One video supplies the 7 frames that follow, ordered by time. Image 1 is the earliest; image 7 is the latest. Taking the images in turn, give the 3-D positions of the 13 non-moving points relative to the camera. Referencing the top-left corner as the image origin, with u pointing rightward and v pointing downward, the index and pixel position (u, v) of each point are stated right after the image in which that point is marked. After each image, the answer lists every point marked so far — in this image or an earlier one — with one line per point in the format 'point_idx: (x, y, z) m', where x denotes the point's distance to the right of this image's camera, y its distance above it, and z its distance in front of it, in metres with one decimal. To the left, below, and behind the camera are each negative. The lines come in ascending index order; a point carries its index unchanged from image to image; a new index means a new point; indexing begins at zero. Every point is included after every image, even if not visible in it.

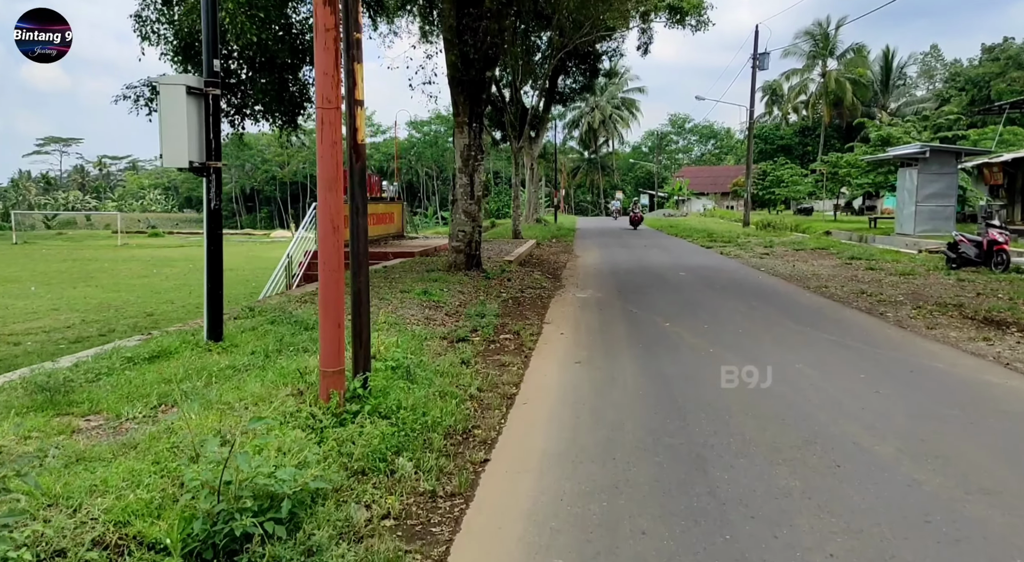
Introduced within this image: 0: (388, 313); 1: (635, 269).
0: (-1.3, -0.3, +7.1) m
1: (+2.6, +0.3, +14.8) m
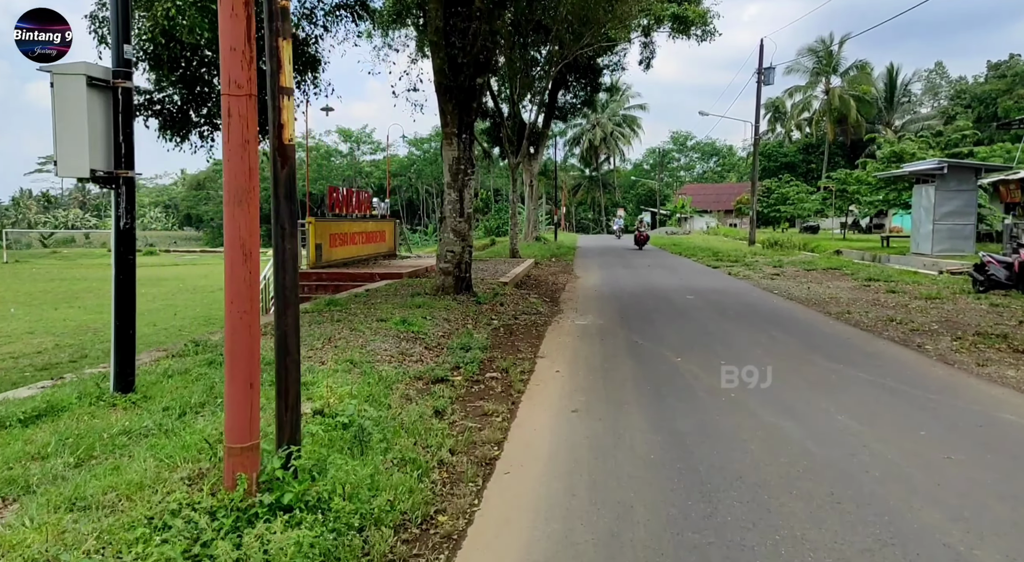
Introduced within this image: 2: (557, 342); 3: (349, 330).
0: (-1.4, -0.6, +6.2) m
1: (+2.5, -0.2, +13.8) m
2: (+0.5, -0.7, +8.1) m
3: (-1.7, -0.5, +7.1) m
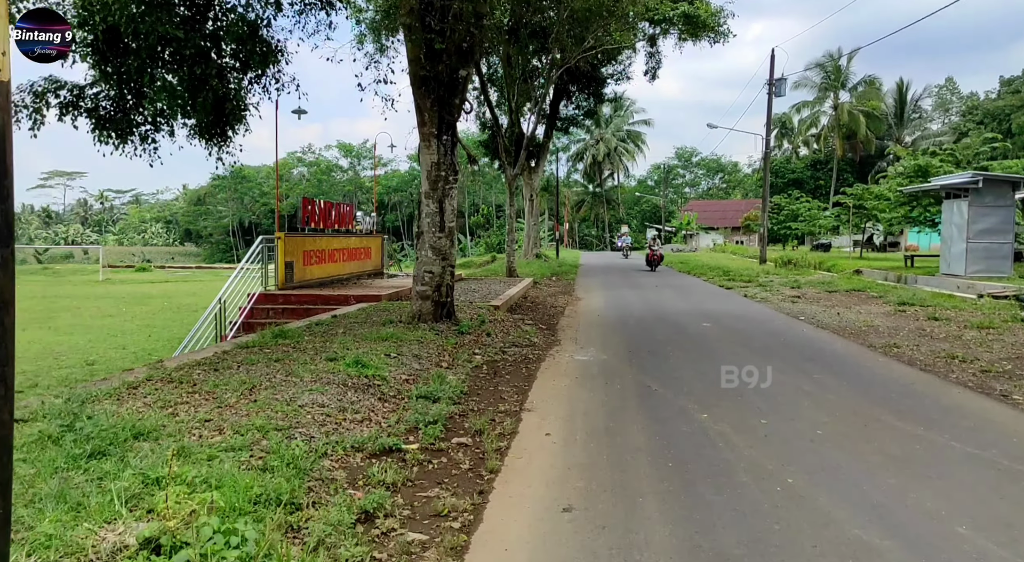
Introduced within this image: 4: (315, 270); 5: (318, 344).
0: (-1.5, -0.8, +4.6) m
1: (+2.4, -0.6, +12.3) m
2: (+0.4, -1.0, +6.5) m
3: (-1.8, -0.7, +5.6) m
4: (-3.9, +0.2, +13.7) m
5: (-1.9, -0.6, +6.9) m
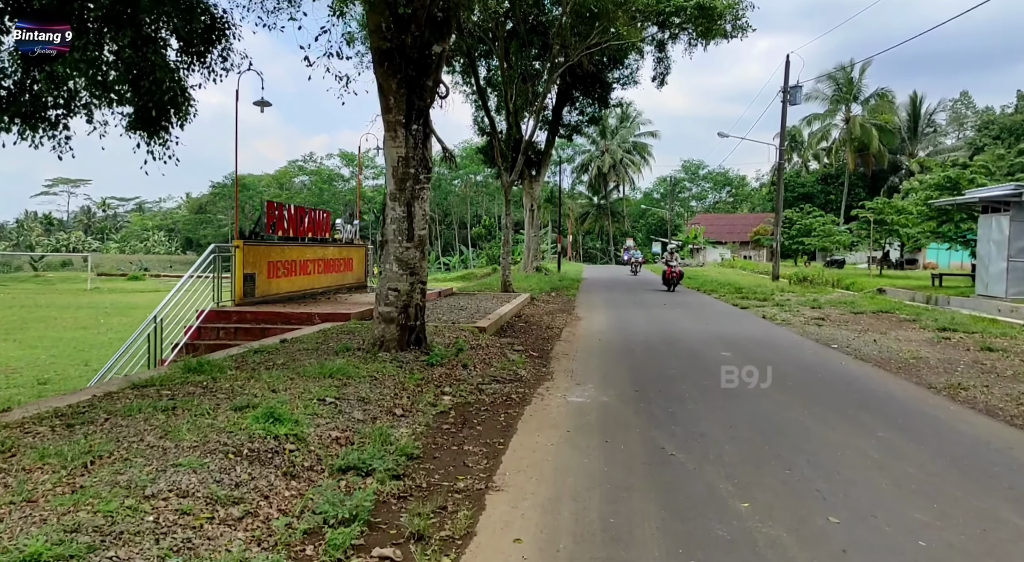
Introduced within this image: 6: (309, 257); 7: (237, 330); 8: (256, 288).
0: (-1.8, -1.0, +3.1) m
1: (+2.2, -0.9, +10.7) m
2: (+0.2, -1.2, +5.0) m
3: (-2.0, -0.9, +4.0) m
4: (-4.0, 0.0, +12.2) m
5: (-2.1, -0.8, +5.4) m
6: (-3.9, +0.4, +13.4) m
7: (-3.9, -0.7, +9.8) m
8: (-4.1, -0.1, +11.3) m
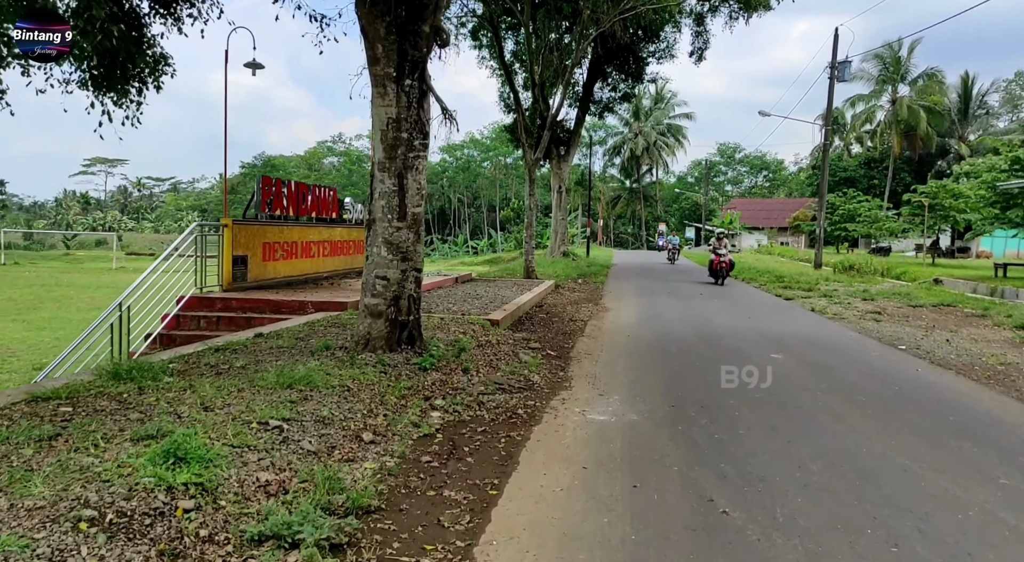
0: (-1.8, -0.9, +1.9) m
1: (+2.4, -0.7, +9.4) m
2: (+0.1, -1.1, +3.8) m
3: (-2.1, -0.8, +2.9) m
4: (-3.7, +0.2, +11.1) m
5: (-2.1, -0.7, +4.2) m
6: (-3.6, +0.7, +12.3) m
7: (-3.7, -0.5, +8.7) m
8: (-3.9, +0.1, +10.2) m
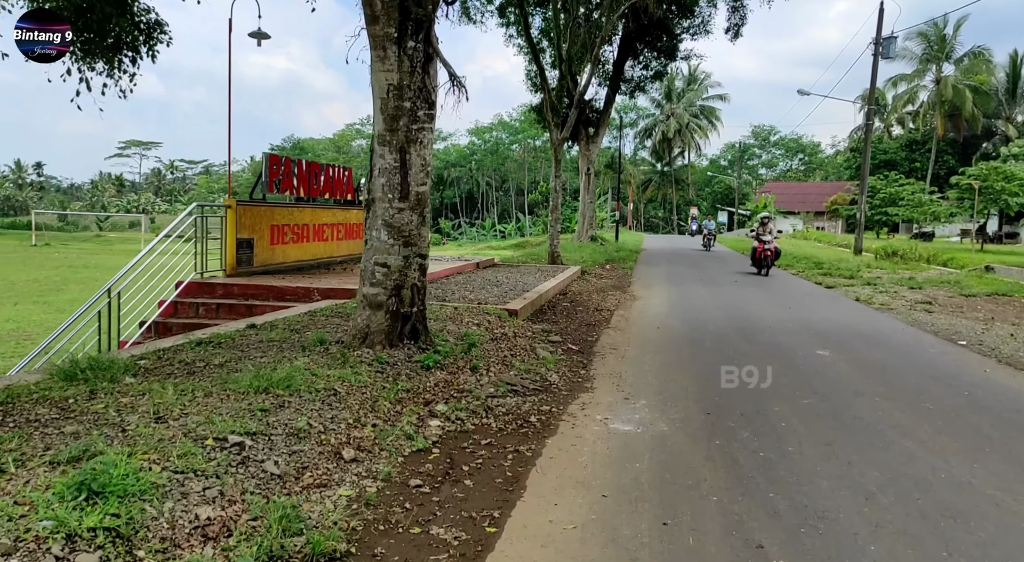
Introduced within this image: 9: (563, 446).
0: (-1.9, -0.9, +1.4) m
1: (+2.7, -0.6, +8.6) m
2: (+0.1, -1.1, +3.1) m
3: (-2.1, -0.8, +2.3) m
4: (-3.4, +0.5, +10.6) m
5: (-2.1, -0.7, +3.7) m
6: (-3.2, +1.0, +11.7) m
7: (-3.5, -0.3, +8.2) m
8: (-3.6, +0.4, +9.6) m
9: (+0.3, -1.0, +4.2) m
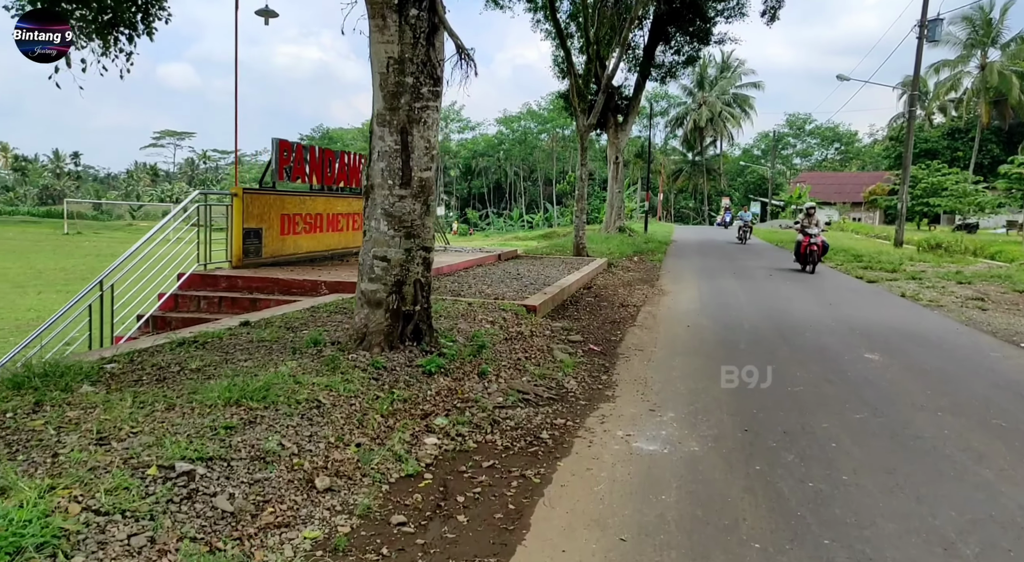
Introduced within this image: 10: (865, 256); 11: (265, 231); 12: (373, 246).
0: (-2.0, -0.9, +0.9) m
1: (+2.9, -0.5, +7.9) m
2: (+0.1, -1.1, +2.5) m
3: (-2.2, -0.8, +1.8) m
4: (-3.1, +0.6, +10.1) m
5: (-2.1, -0.6, +3.2) m
6: (-2.8, +1.1, +11.2) m
7: (-3.3, -0.2, +7.7) m
8: (-3.3, +0.5, +9.2) m
9: (+0.3, -1.0, +3.6) m
10: (+9.8, +0.7, +19.3) m
11: (-3.3, +0.7, +9.3) m
12: (-1.0, +0.3, +5.0) m
